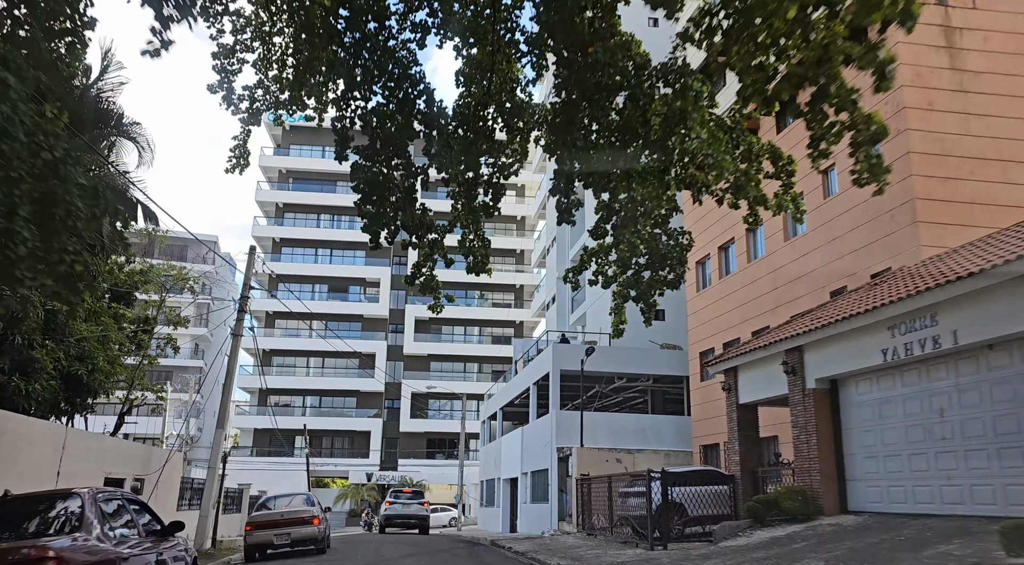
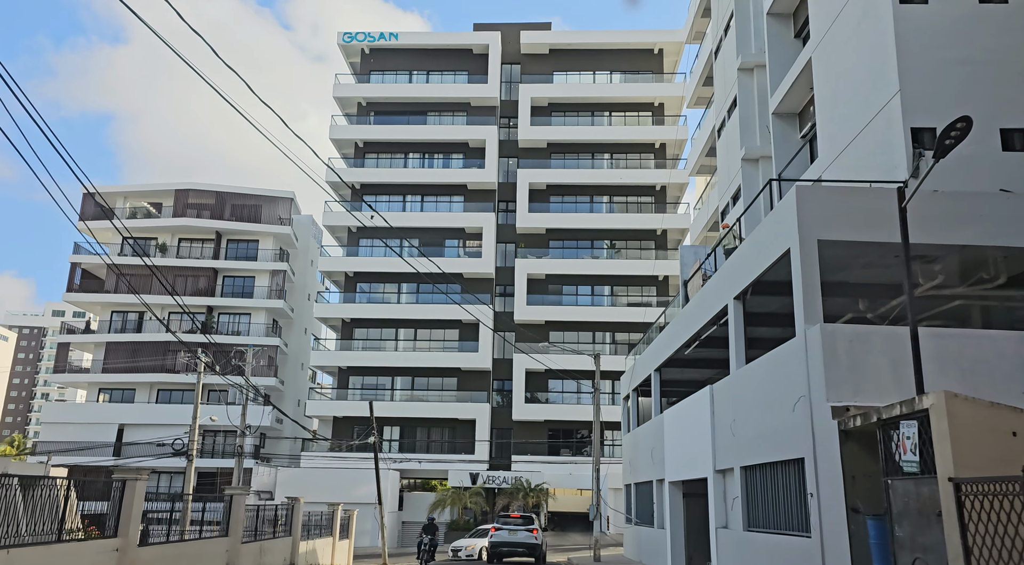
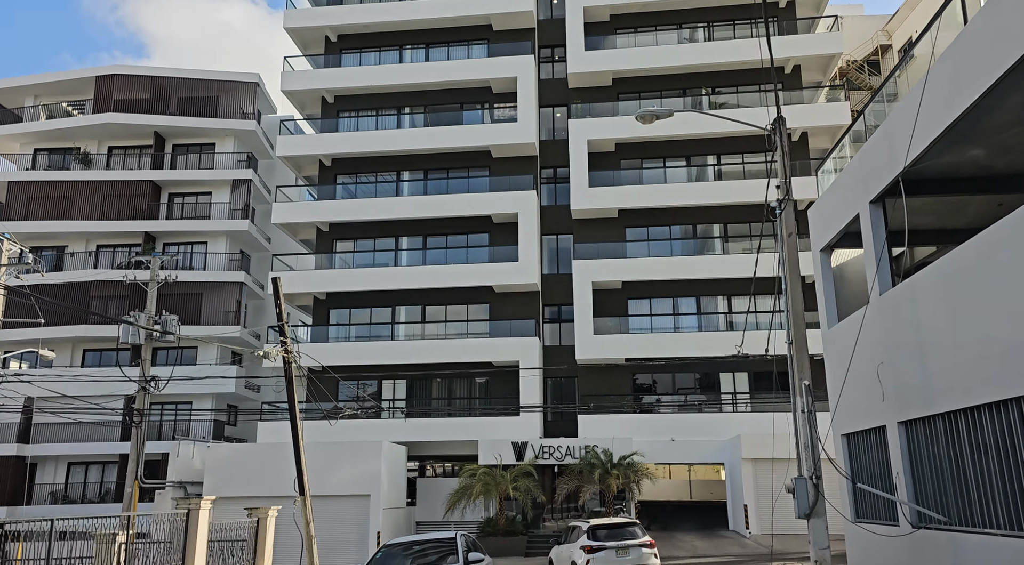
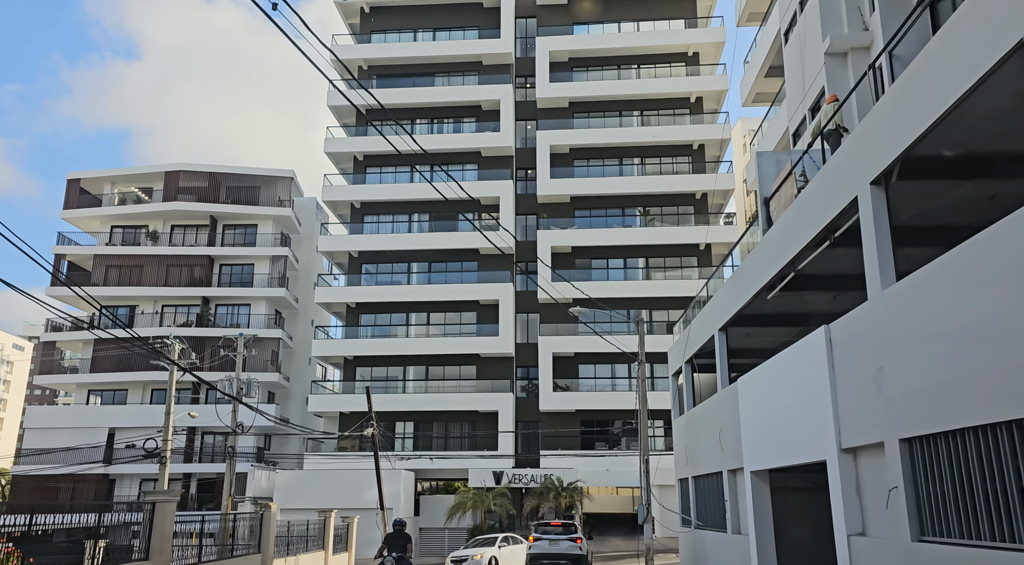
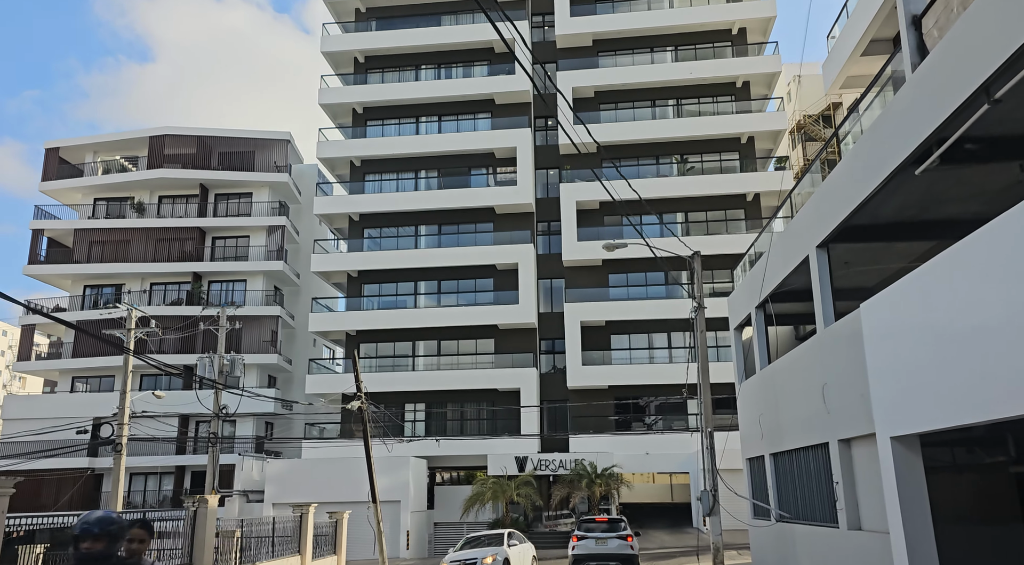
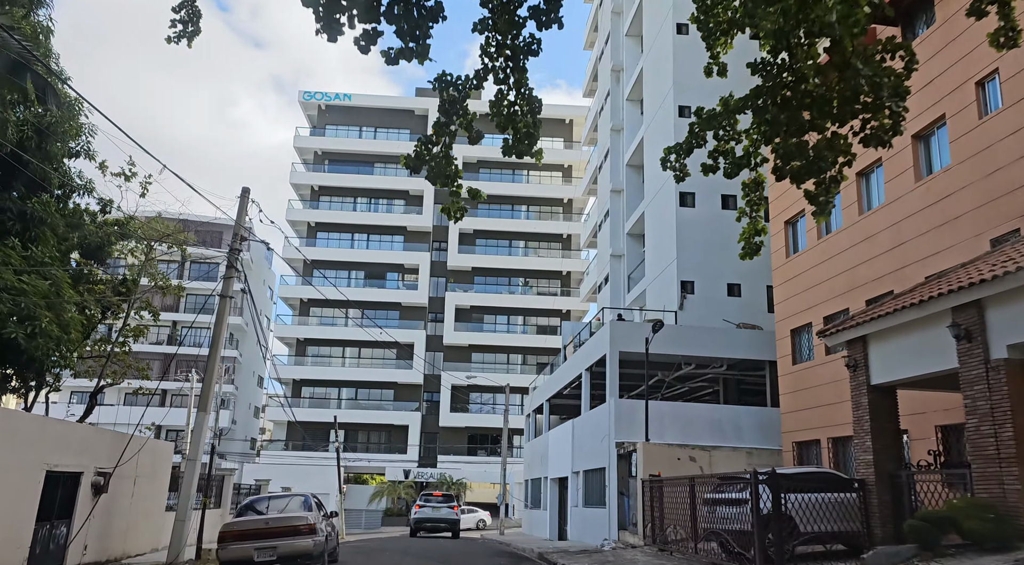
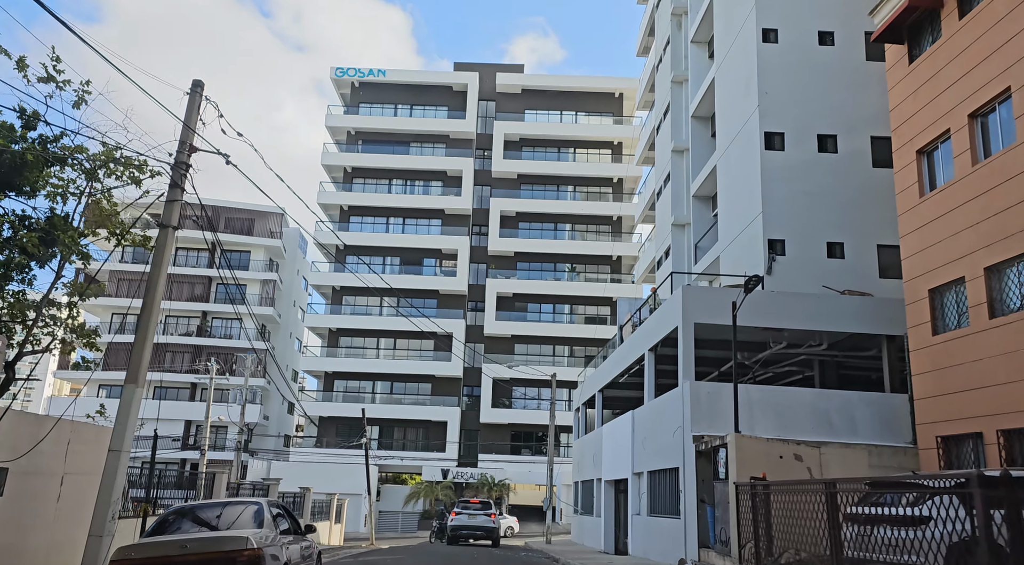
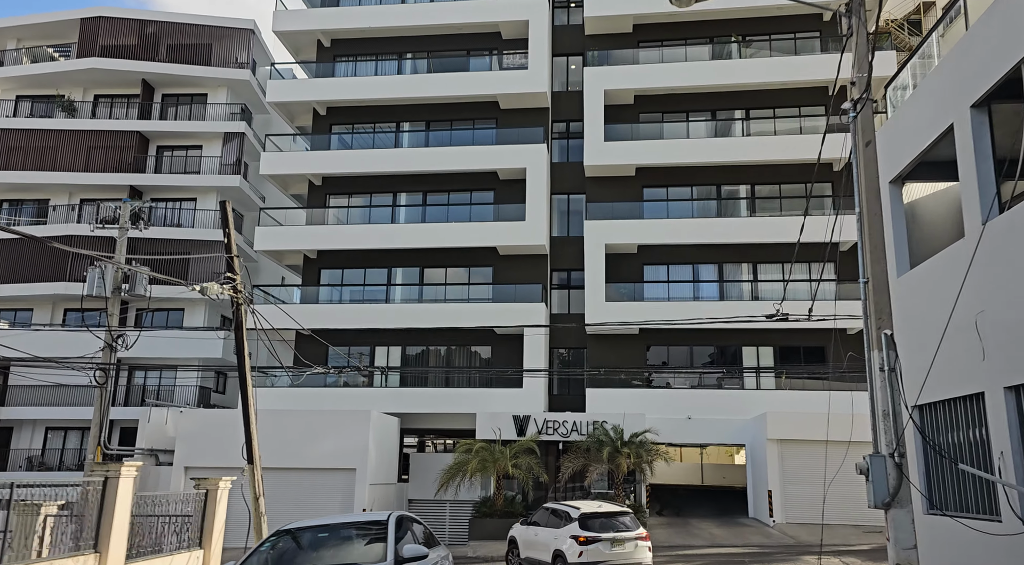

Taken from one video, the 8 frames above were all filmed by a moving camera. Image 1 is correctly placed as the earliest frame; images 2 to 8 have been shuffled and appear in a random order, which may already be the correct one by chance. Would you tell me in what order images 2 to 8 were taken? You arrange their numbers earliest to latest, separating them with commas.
6, 7, 2, 4, 5, 3, 8
